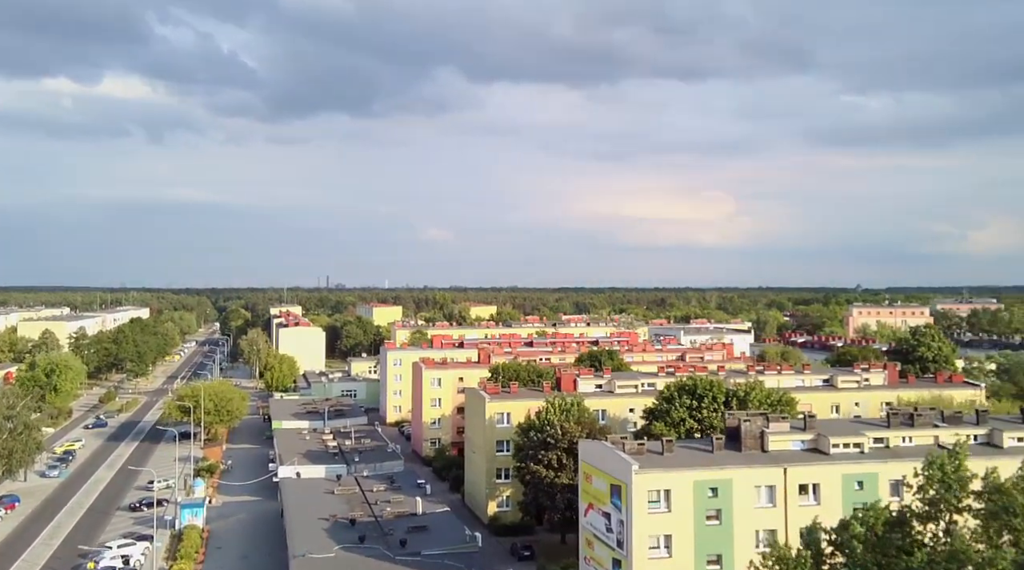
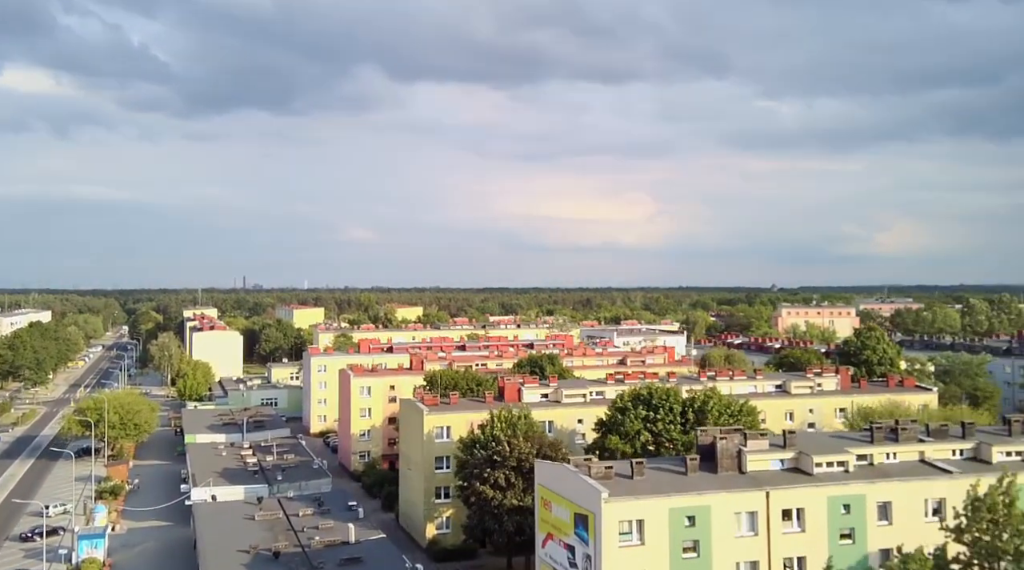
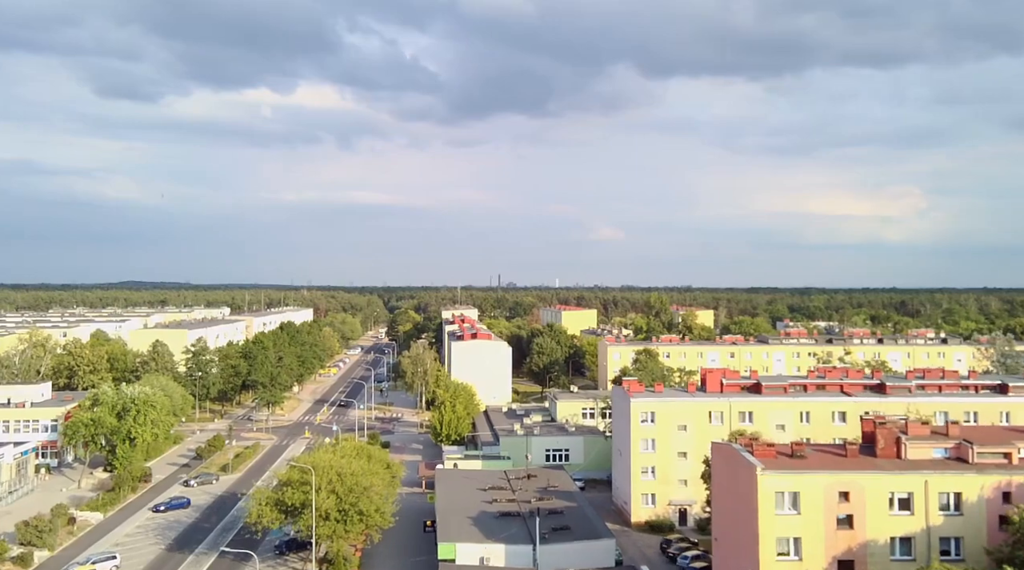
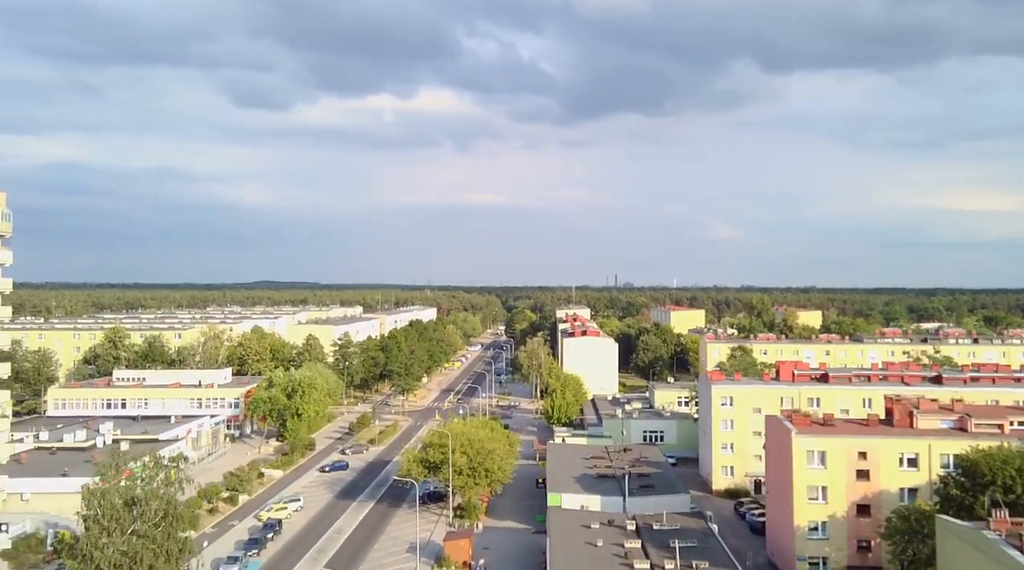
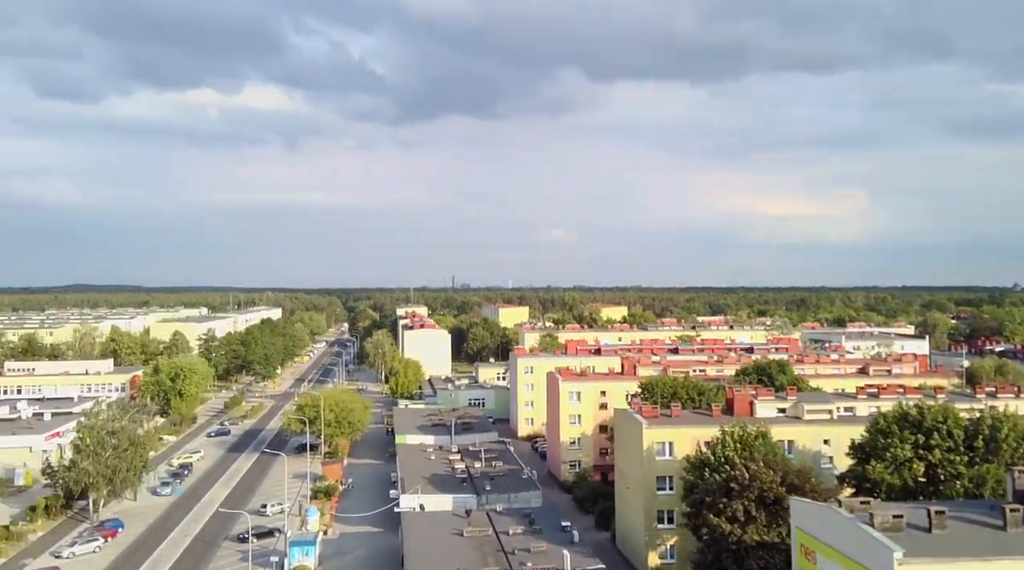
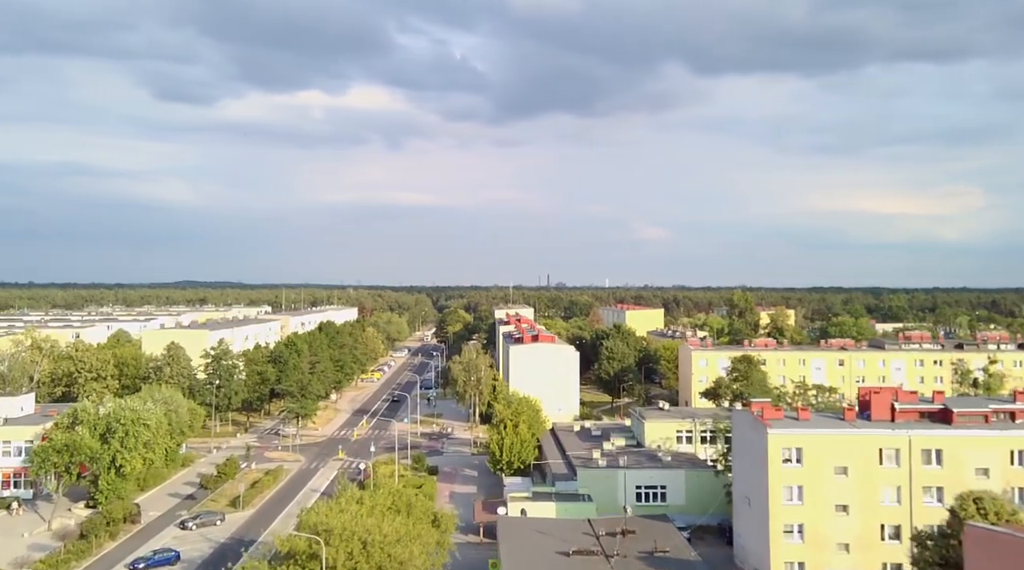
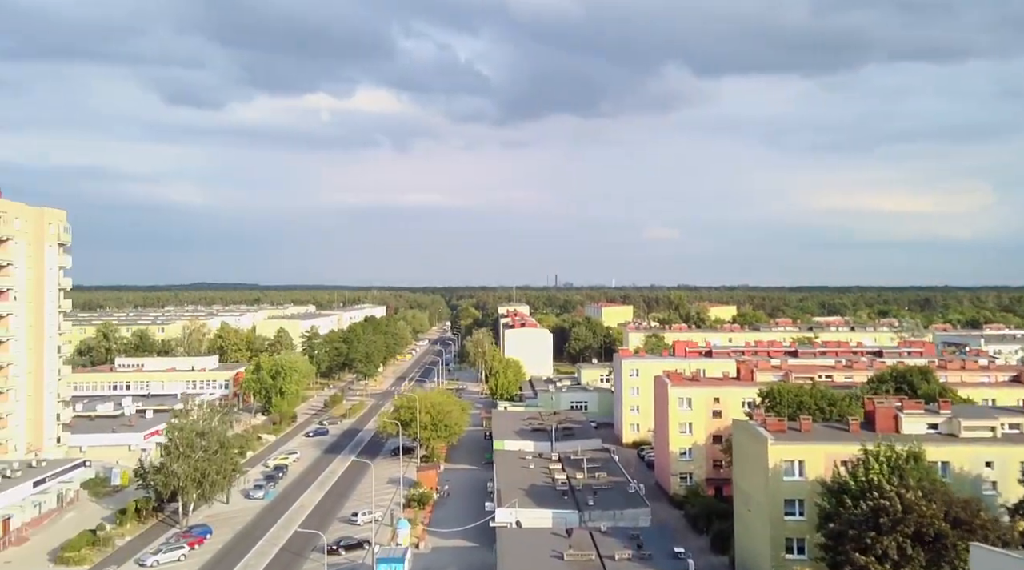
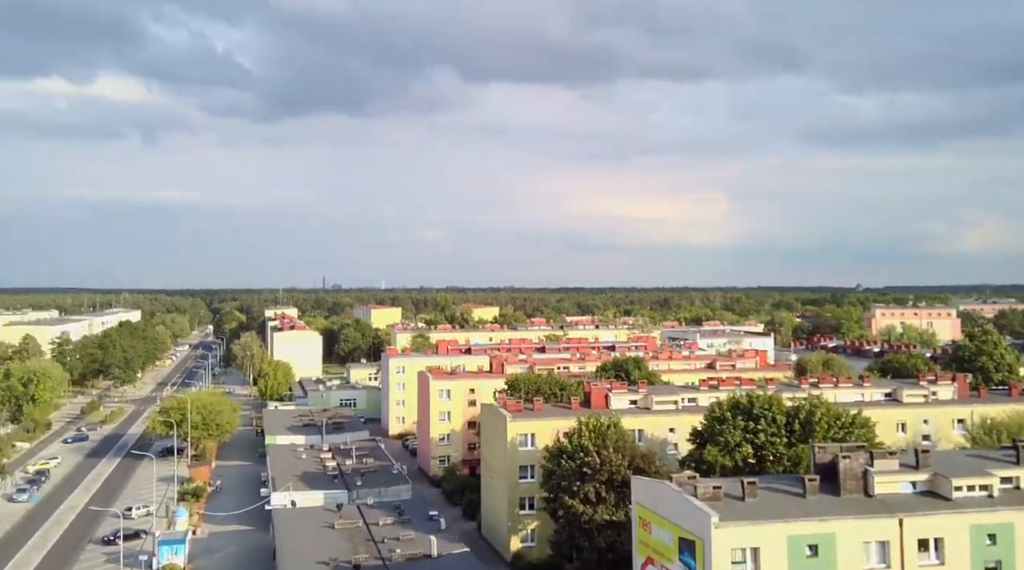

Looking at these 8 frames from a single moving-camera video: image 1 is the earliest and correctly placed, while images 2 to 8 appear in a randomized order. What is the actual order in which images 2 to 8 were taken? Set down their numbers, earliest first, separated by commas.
2, 8, 5, 7, 4, 3, 6
